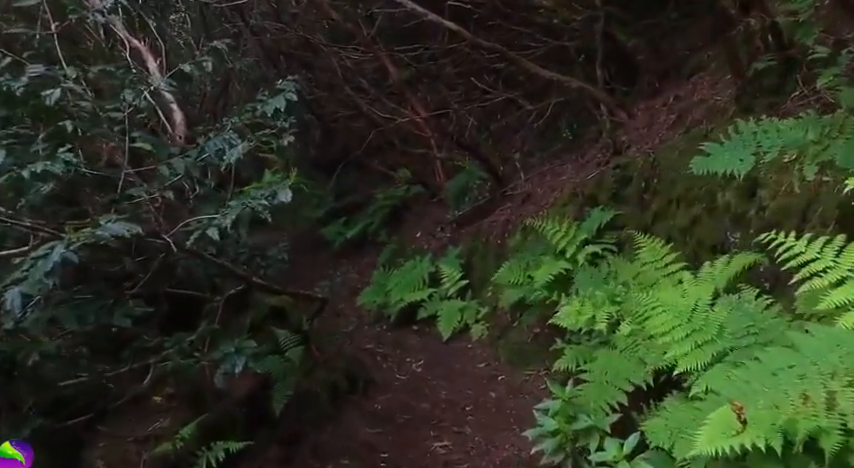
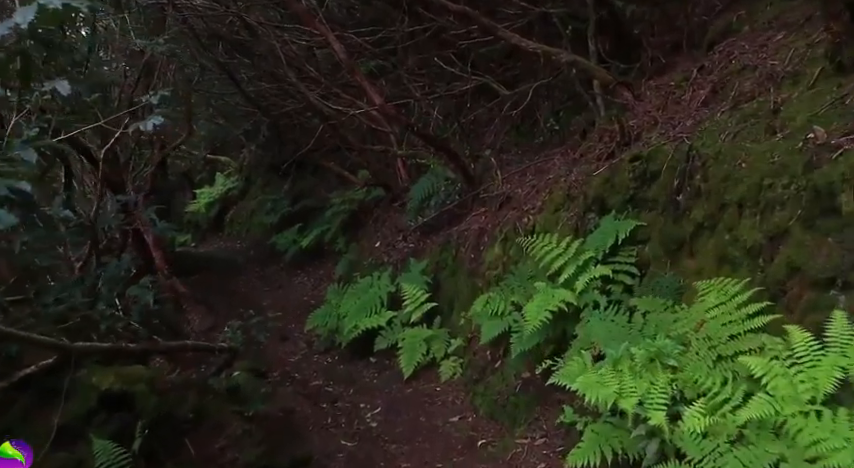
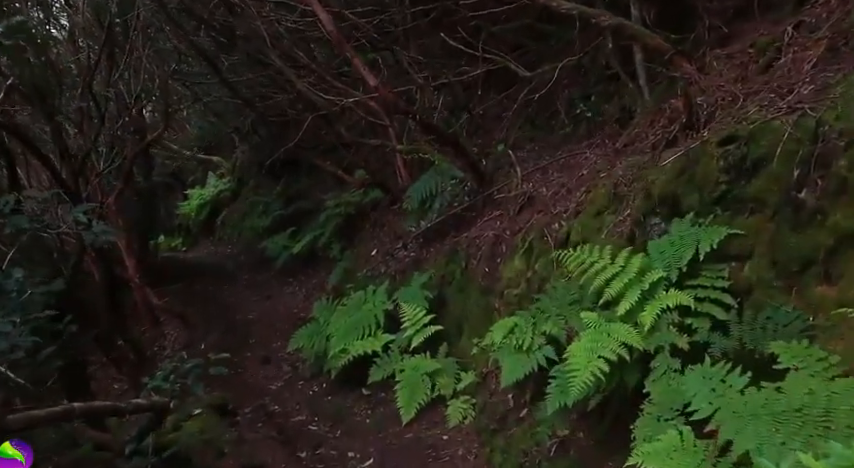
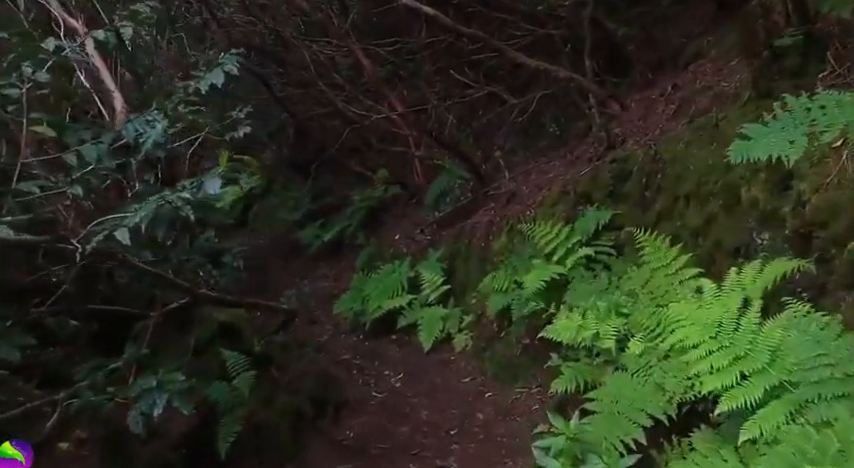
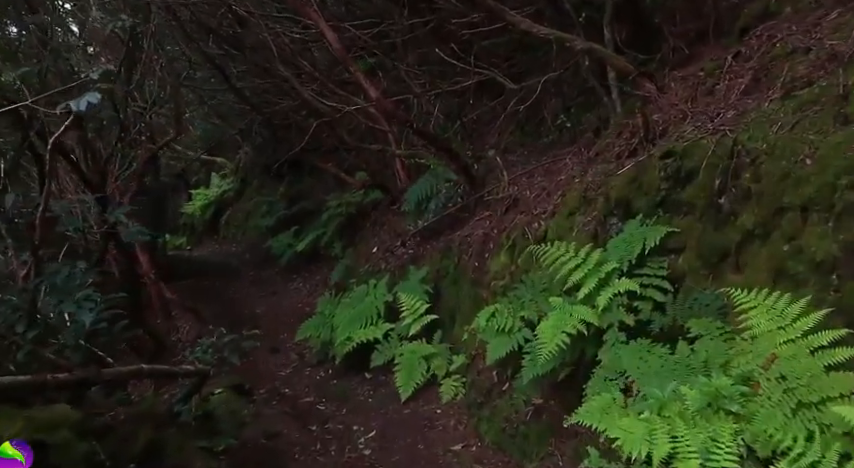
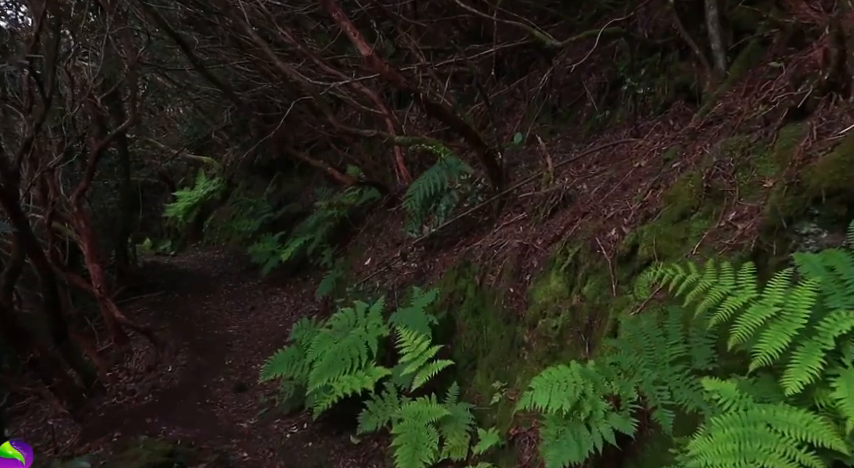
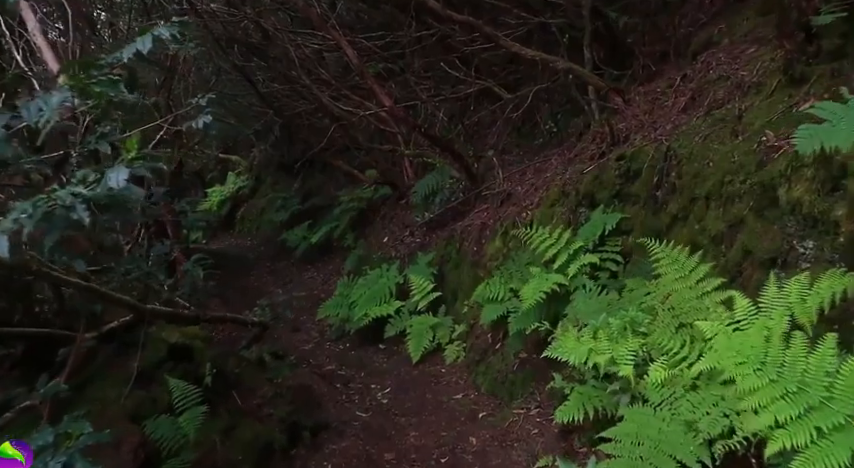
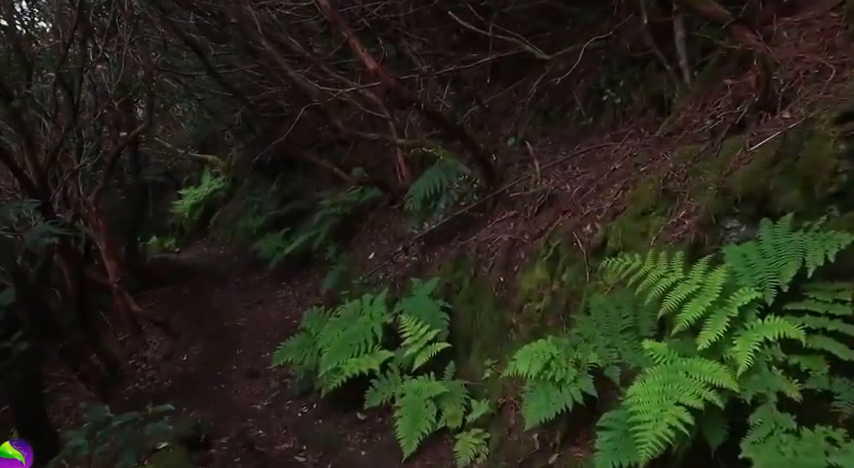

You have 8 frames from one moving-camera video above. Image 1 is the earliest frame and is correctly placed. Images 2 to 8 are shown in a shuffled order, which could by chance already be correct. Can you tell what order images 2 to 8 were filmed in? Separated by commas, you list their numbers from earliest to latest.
4, 7, 2, 5, 3, 8, 6
